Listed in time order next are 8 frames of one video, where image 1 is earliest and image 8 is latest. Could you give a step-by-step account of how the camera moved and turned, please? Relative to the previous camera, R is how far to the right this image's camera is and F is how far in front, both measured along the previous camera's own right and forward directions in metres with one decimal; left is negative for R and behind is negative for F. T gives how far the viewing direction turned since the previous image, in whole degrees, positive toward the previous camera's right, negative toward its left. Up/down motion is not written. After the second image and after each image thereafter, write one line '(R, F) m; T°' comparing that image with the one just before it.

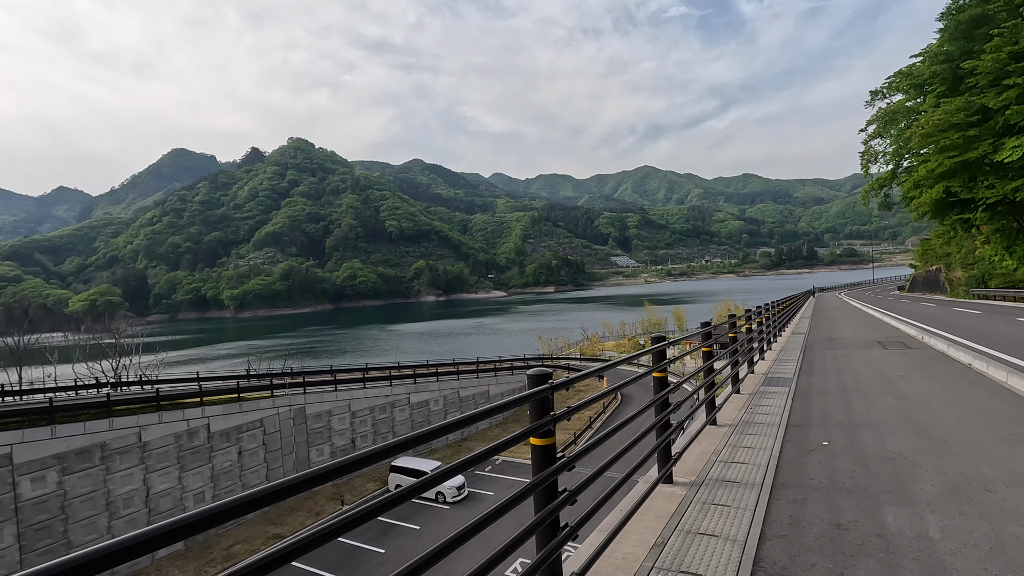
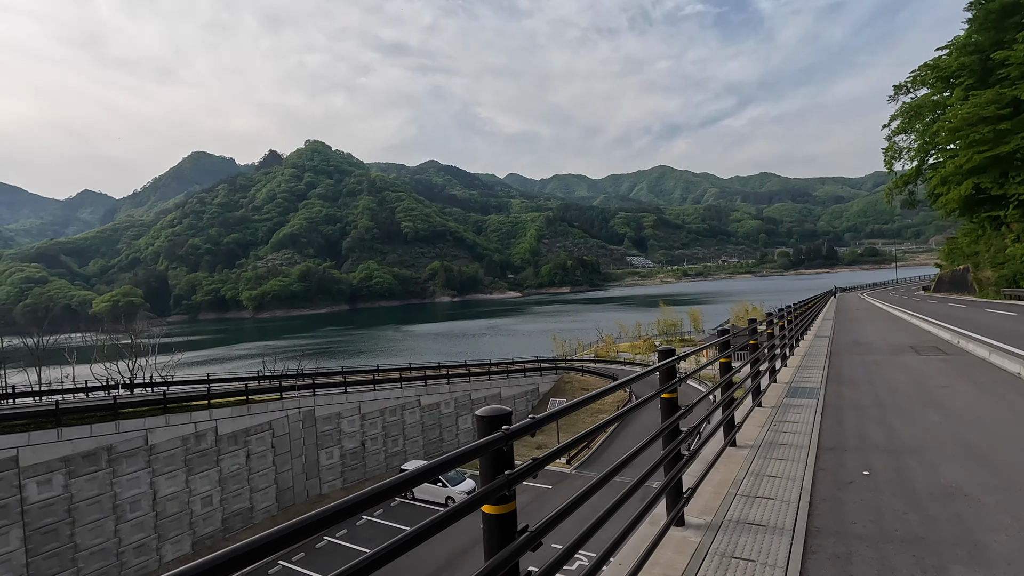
(+0.1, +0.3) m; -2°
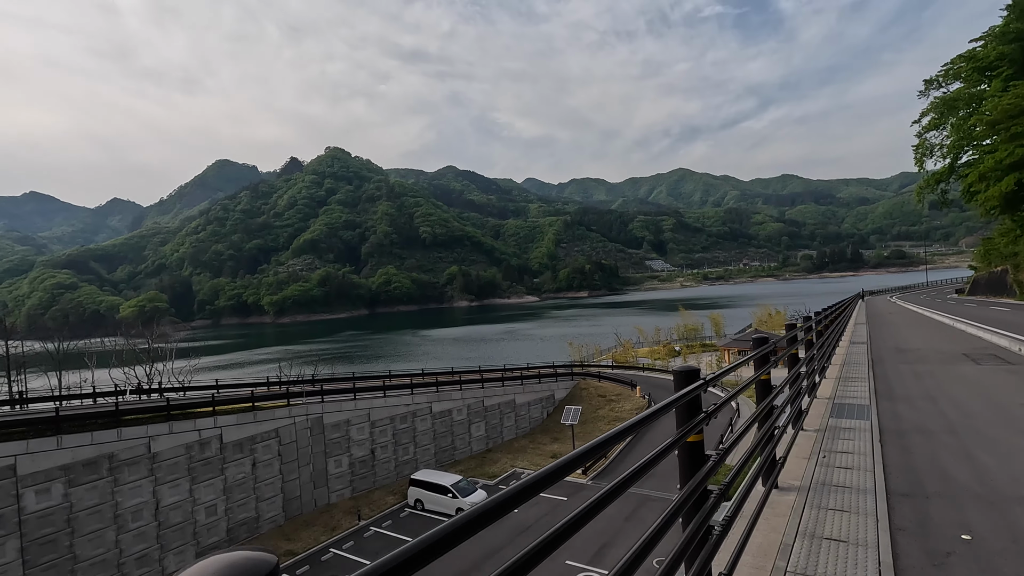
(+0.1, +0.5) m; -2°
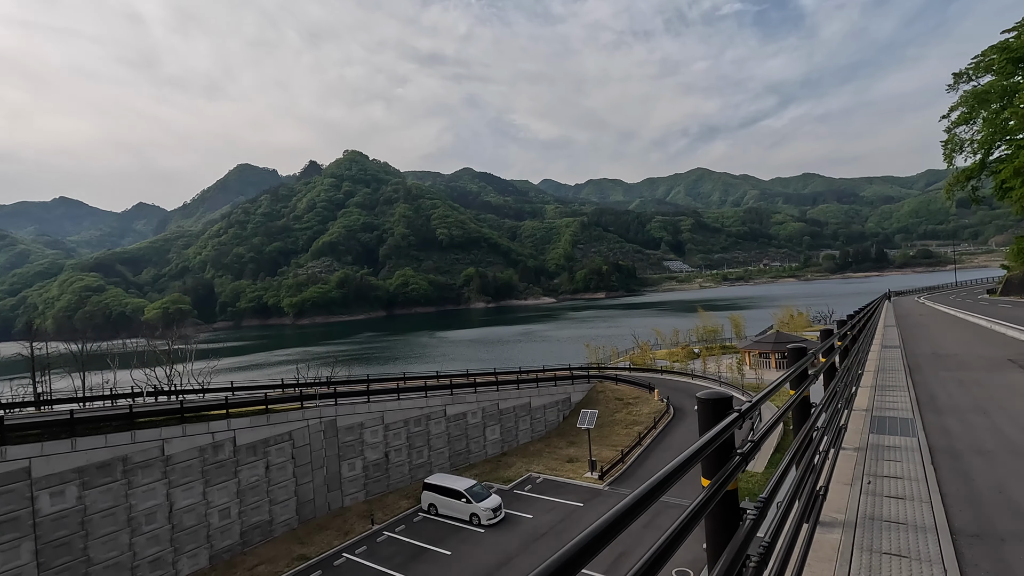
(0.0, +0.3) m; -2°
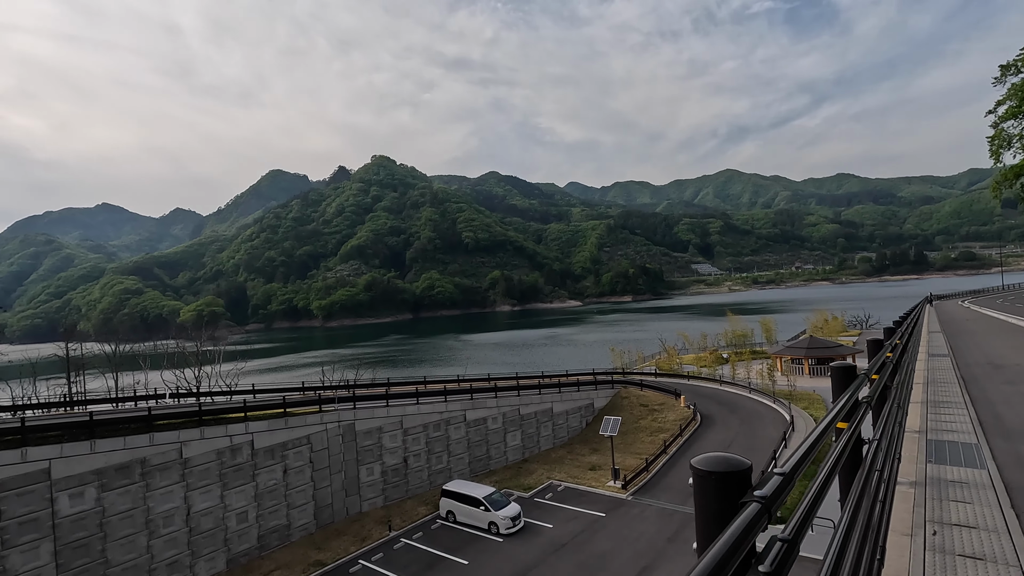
(+0.1, +0.4) m; -3°
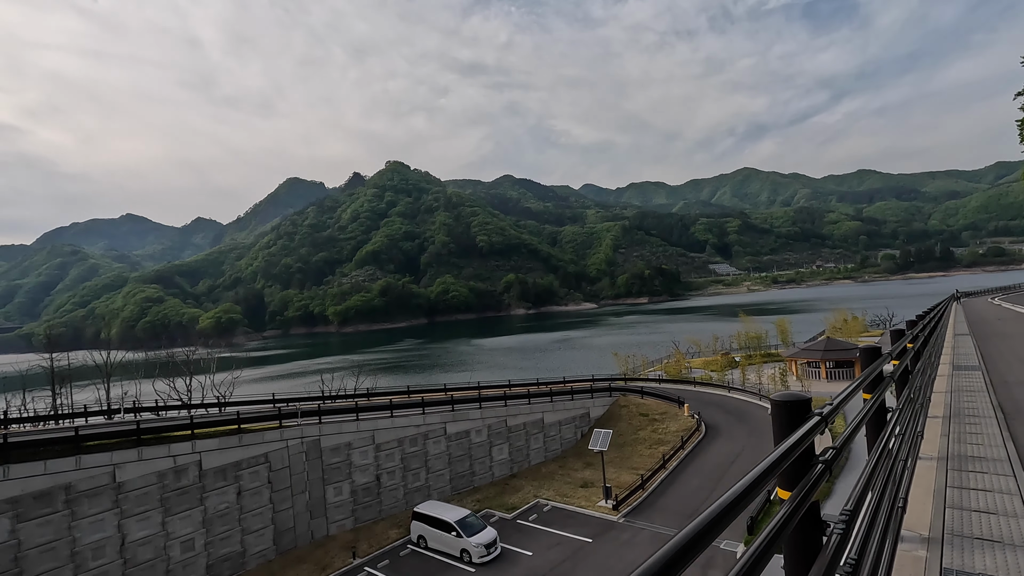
(+1.1, +1.2) m; -2°
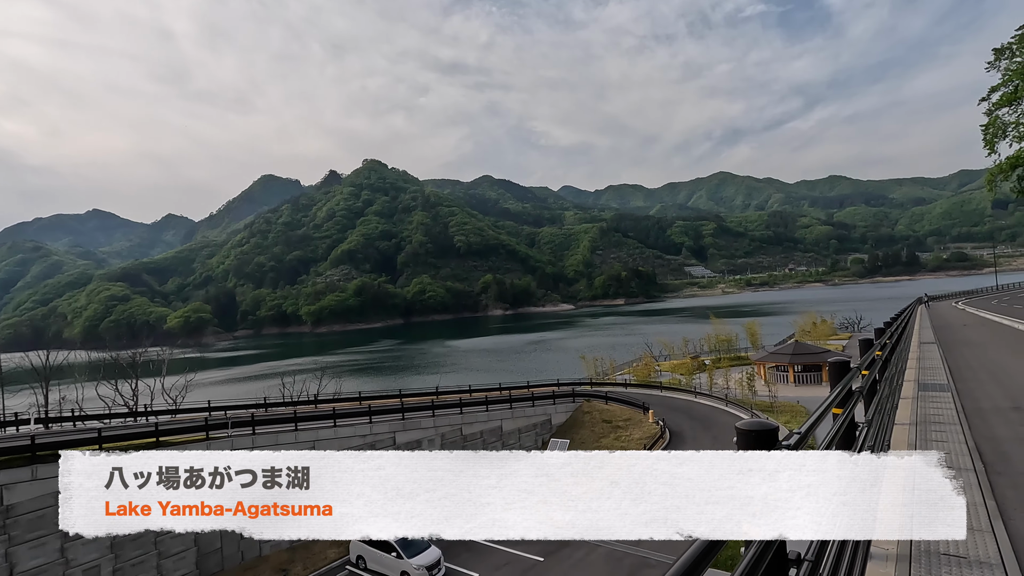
(+0.7, +0.7) m; +2°
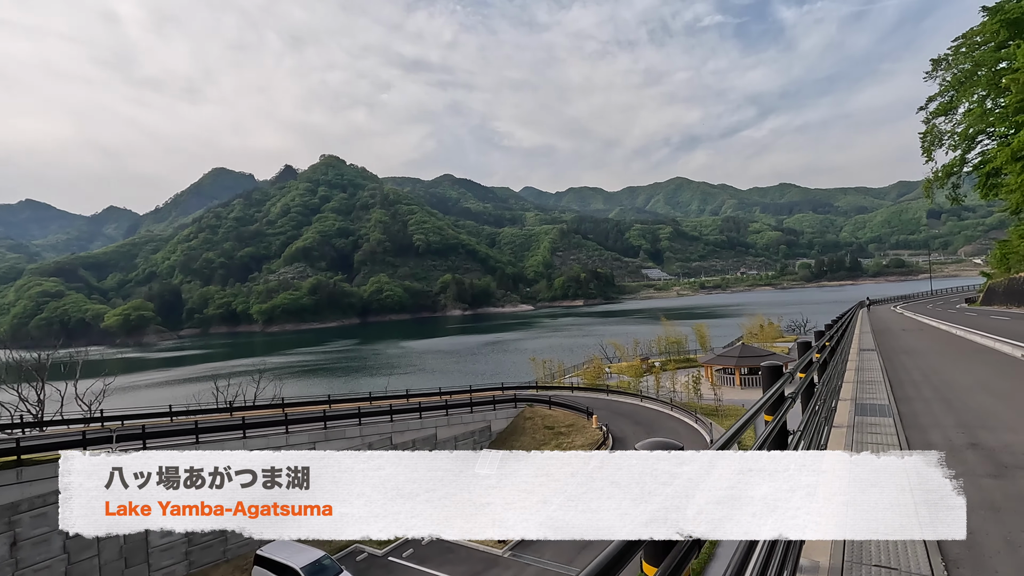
(+0.8, +0.8) m; +4°
